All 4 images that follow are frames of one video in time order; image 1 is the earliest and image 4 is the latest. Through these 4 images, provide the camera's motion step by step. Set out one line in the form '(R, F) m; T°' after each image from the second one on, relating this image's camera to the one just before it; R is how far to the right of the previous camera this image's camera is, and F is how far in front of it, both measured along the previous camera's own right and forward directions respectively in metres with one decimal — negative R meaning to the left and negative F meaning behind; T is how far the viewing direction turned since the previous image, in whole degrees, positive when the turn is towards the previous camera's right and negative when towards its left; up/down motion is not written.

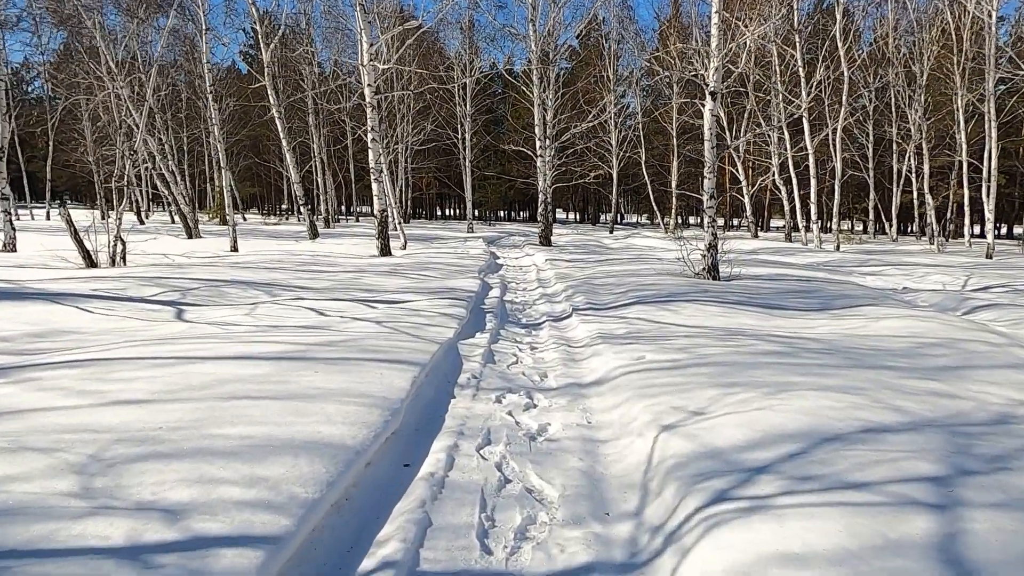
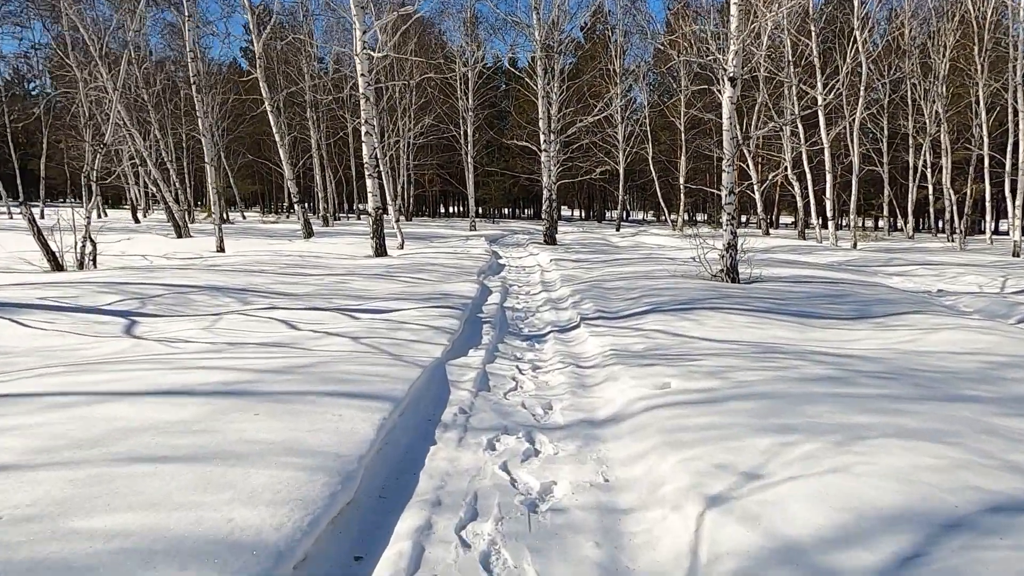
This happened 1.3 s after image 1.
(0.0, +0.7) m; 0°
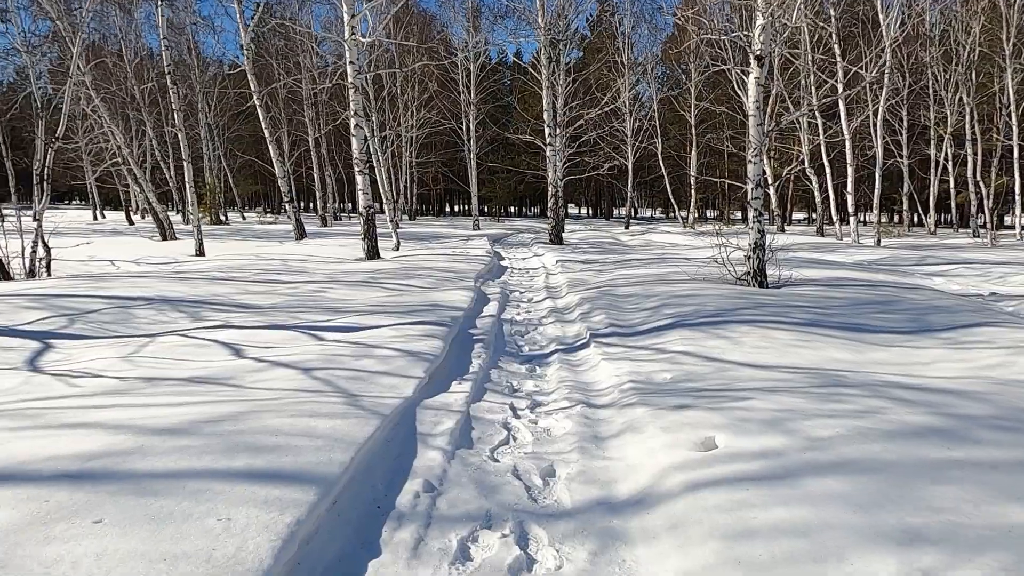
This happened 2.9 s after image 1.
(+0.1, +0.9) m; -1°
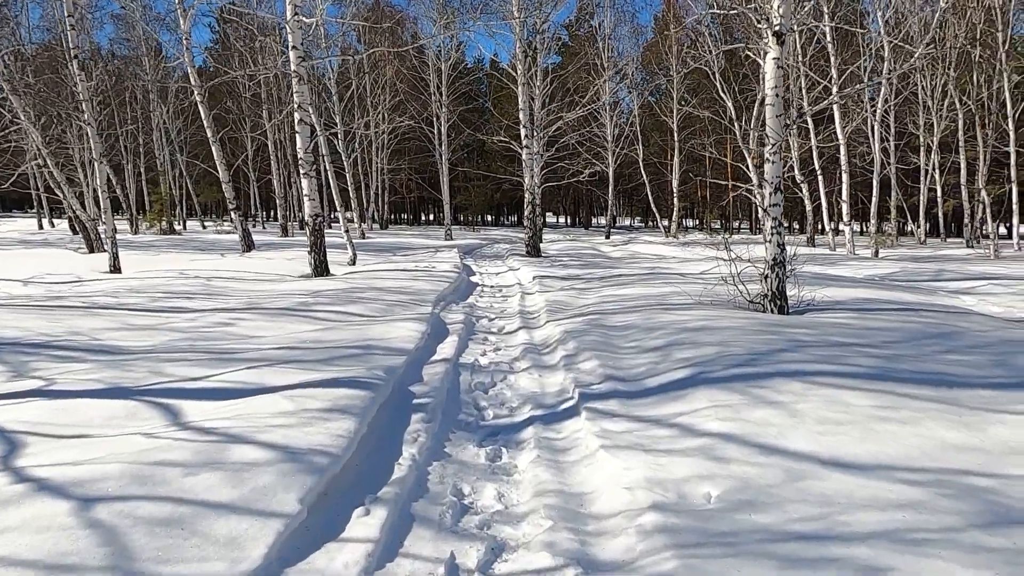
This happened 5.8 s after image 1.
(+0.1, +1.5) m; +2°
